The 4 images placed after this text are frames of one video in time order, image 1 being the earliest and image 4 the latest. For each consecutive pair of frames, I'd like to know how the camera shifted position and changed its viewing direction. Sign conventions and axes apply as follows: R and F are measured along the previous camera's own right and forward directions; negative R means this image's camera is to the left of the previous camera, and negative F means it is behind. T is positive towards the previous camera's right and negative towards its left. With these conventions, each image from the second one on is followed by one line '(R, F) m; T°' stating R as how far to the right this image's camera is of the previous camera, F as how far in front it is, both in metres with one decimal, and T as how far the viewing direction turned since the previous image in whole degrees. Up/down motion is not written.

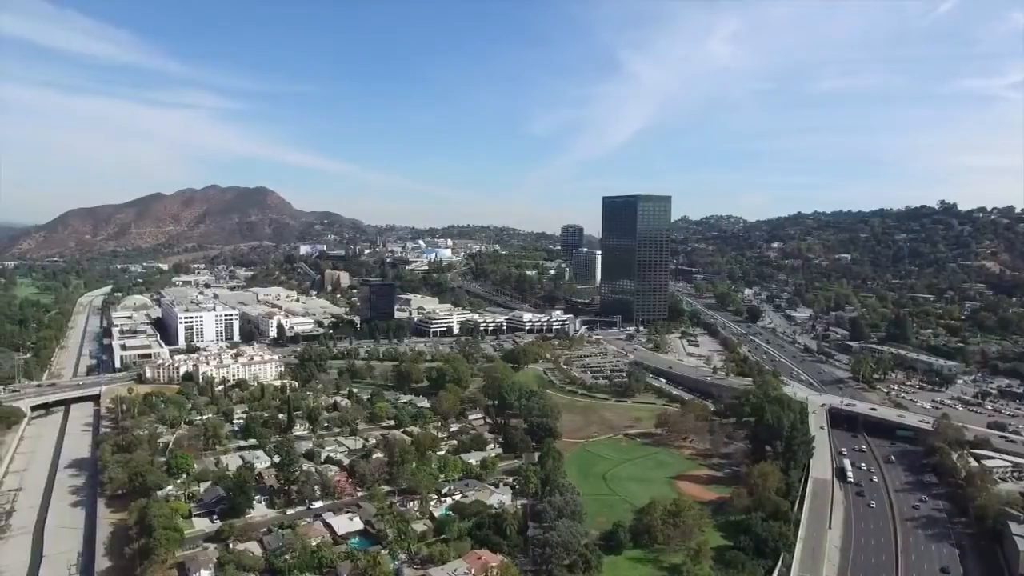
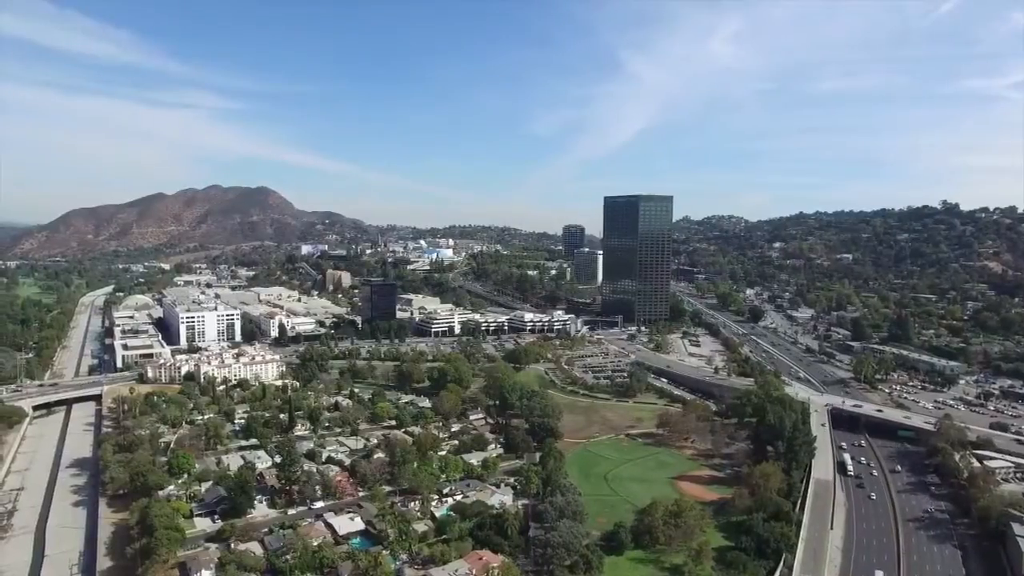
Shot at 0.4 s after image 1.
(0.0, 0.0) m; 0°
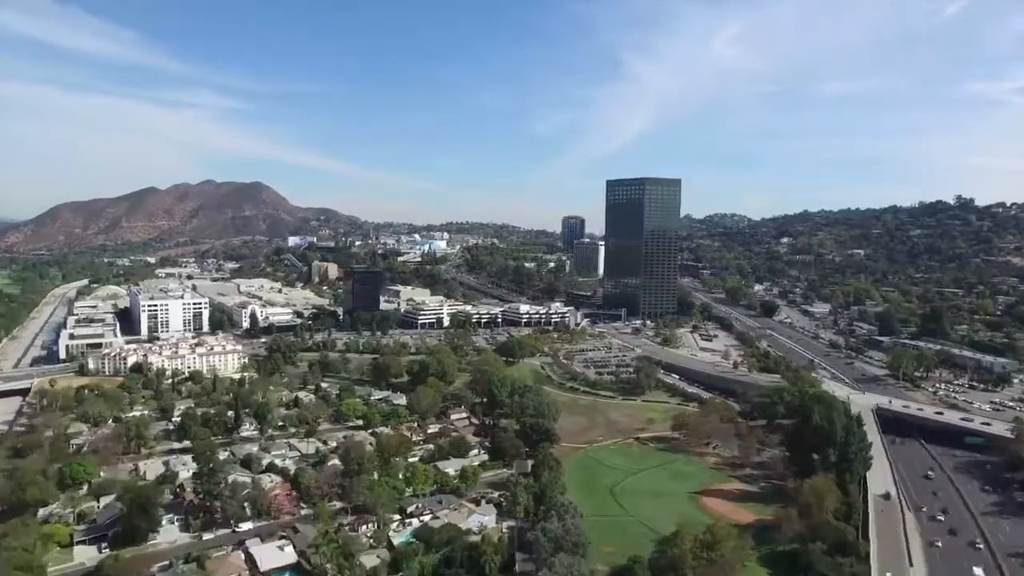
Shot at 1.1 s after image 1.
(+0.7, +6.6) m; 0°
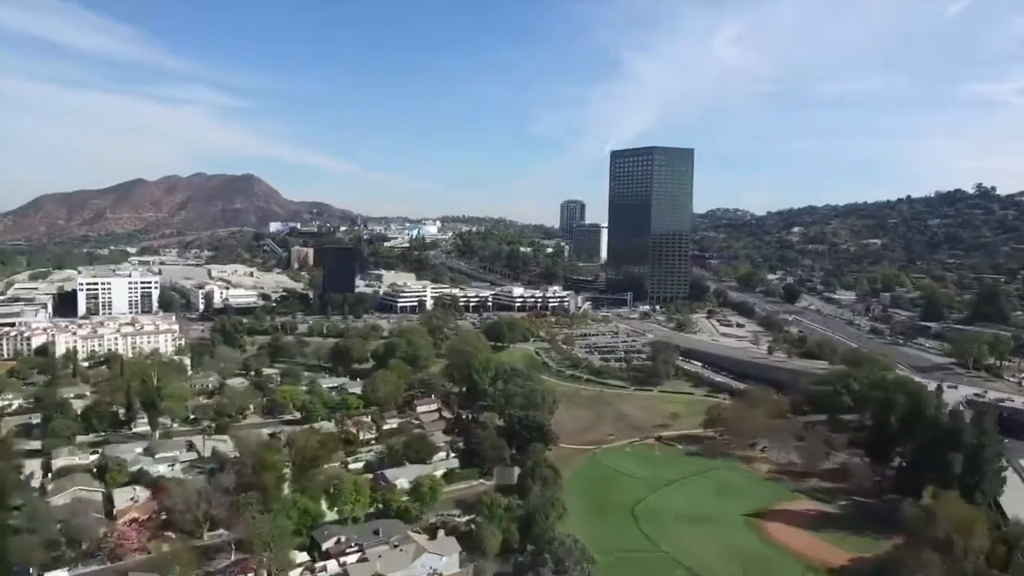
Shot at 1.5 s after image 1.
(+0.8, +8.5) m; 0°
